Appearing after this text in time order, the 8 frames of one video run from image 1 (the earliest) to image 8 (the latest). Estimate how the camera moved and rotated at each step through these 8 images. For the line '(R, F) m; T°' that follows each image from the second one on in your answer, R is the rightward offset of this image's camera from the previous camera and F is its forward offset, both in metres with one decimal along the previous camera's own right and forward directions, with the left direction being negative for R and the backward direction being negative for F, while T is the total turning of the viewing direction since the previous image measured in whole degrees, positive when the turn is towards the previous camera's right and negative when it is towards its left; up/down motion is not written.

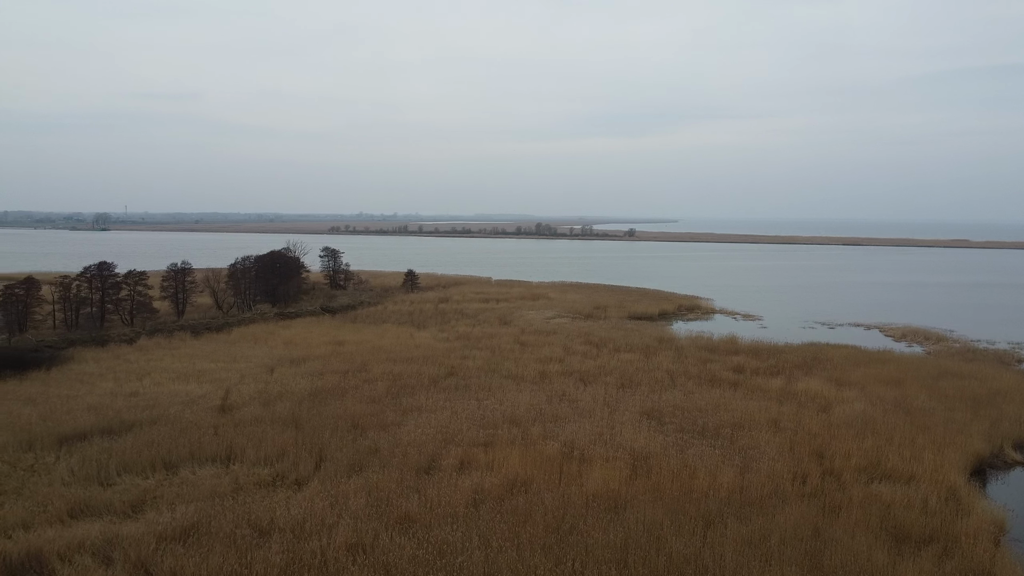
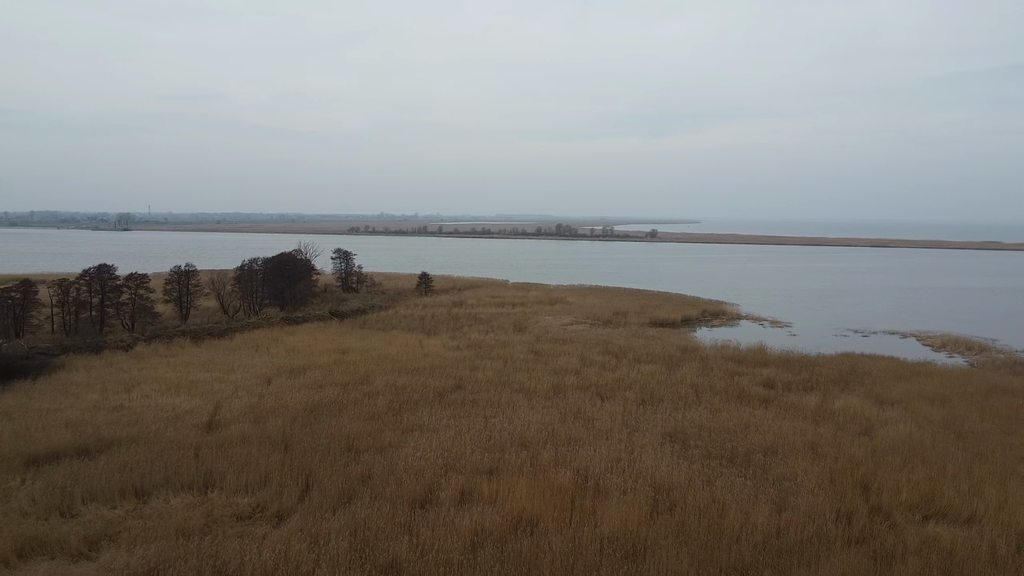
(+0.1, +0.9) m; -1°
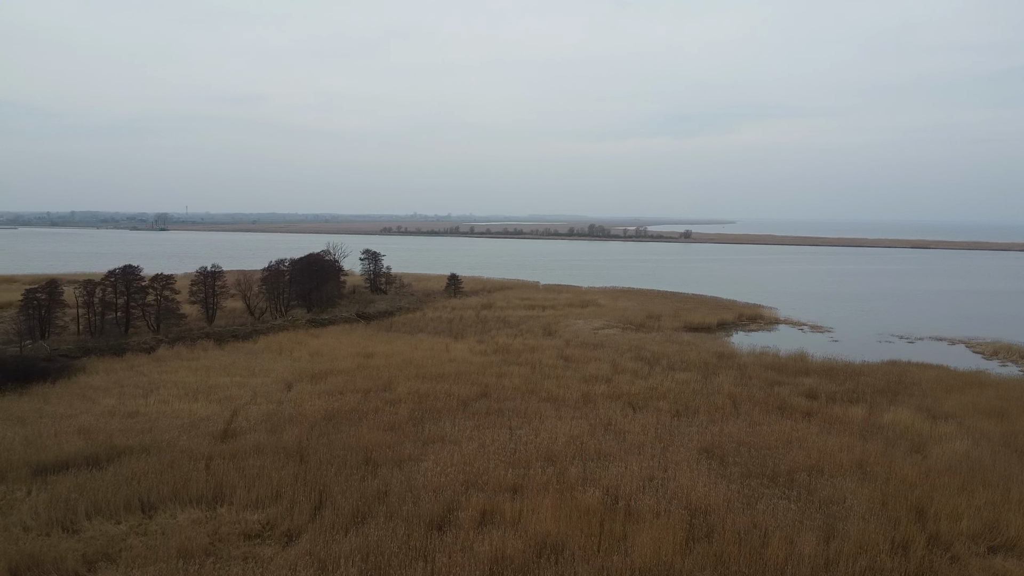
(+0.1, +0.5) m; -2°
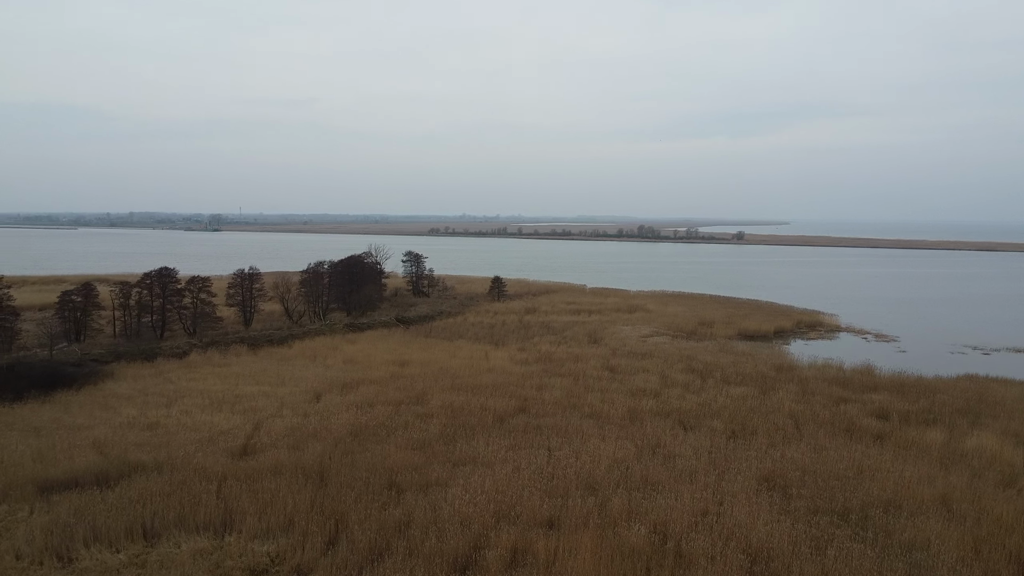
(+0.1, +0.8) m; -3°
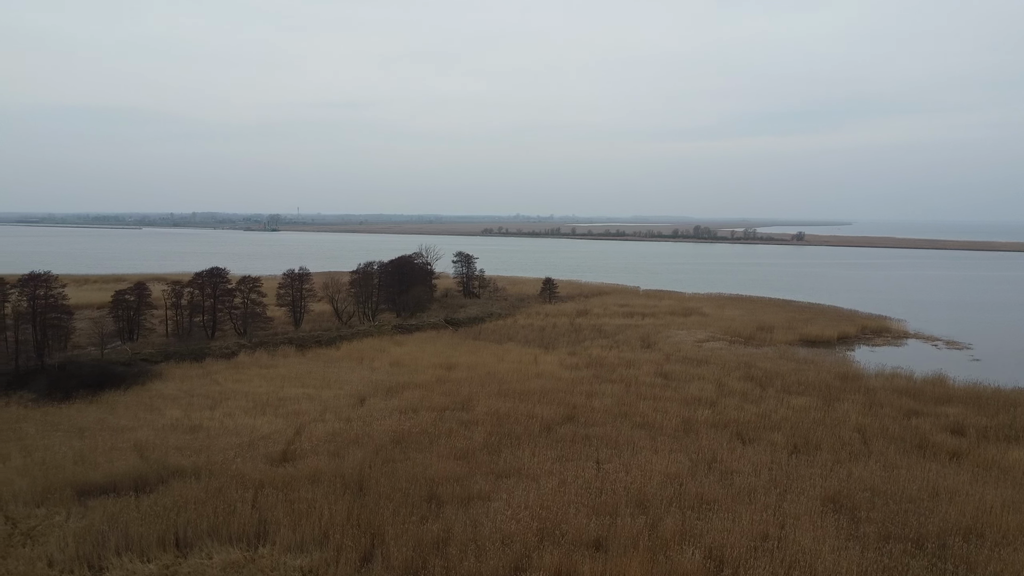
(+0.1, +0.4) m; -4°
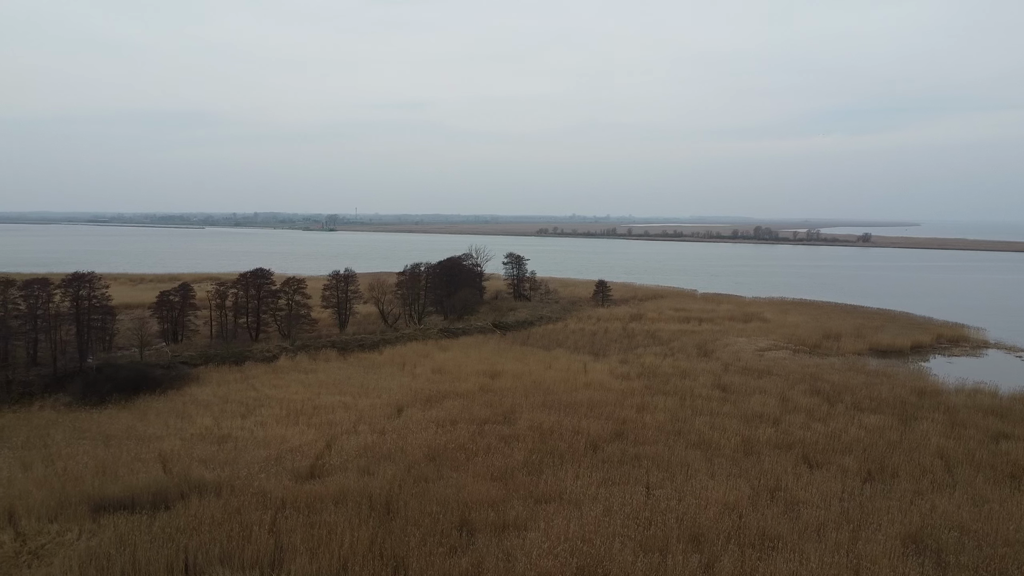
(+0.1, +0.7) m; -4°
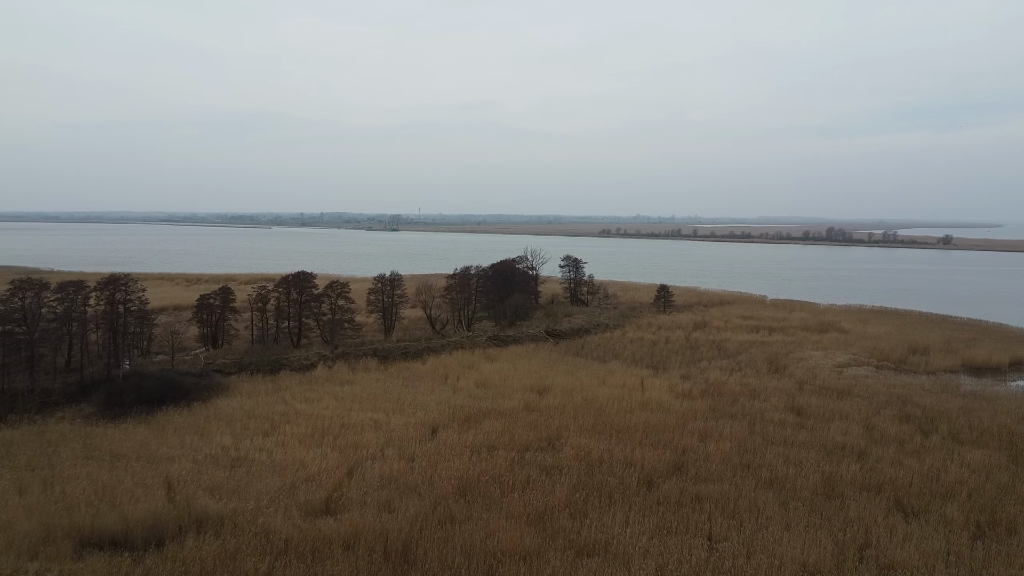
(+0.2, +1.1) m; -4°
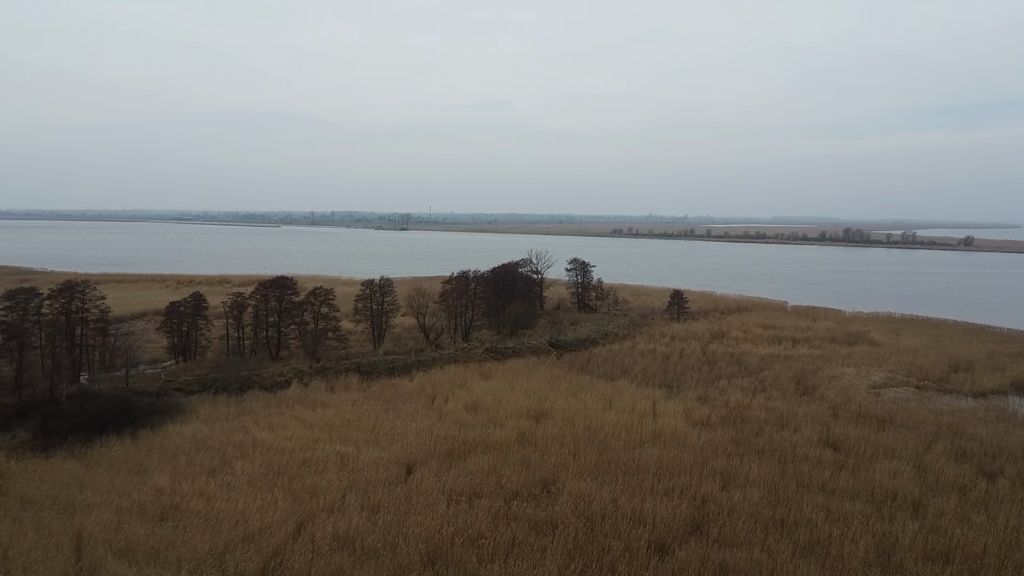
(+0.2, +1.5) m; -1°
